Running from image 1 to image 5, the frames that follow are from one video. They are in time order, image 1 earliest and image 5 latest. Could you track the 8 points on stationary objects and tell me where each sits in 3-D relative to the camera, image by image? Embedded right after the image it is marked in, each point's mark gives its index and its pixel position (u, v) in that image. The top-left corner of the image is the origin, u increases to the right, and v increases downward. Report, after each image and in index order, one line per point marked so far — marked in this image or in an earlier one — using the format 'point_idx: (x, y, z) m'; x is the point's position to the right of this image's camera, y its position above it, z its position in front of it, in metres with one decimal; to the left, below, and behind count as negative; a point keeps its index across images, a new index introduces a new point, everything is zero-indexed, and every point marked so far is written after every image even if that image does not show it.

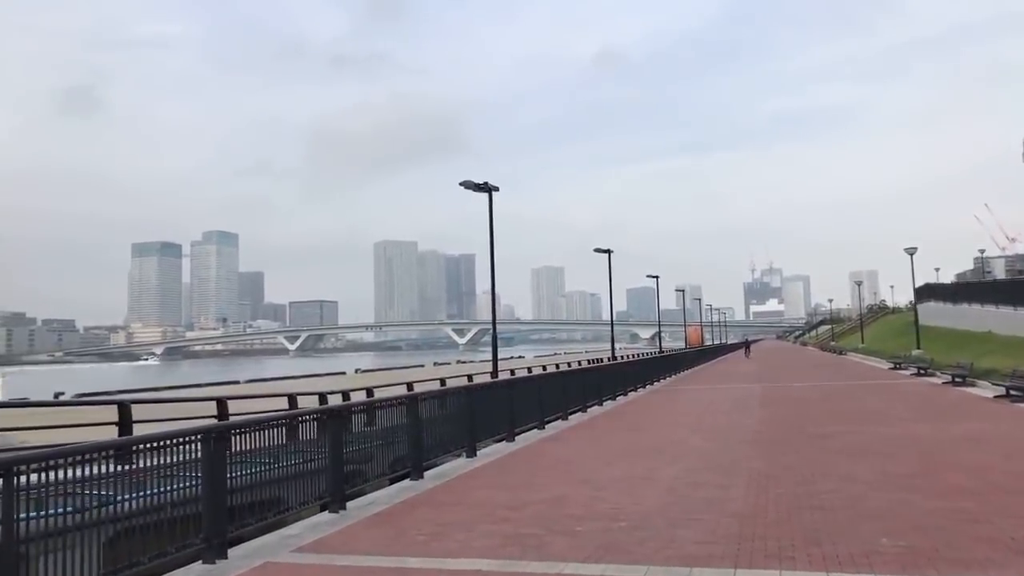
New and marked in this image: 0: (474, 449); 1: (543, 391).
0: (-0.6, -2.8, +14.8) m
1: (+0.7, -2.3, +18.9) m
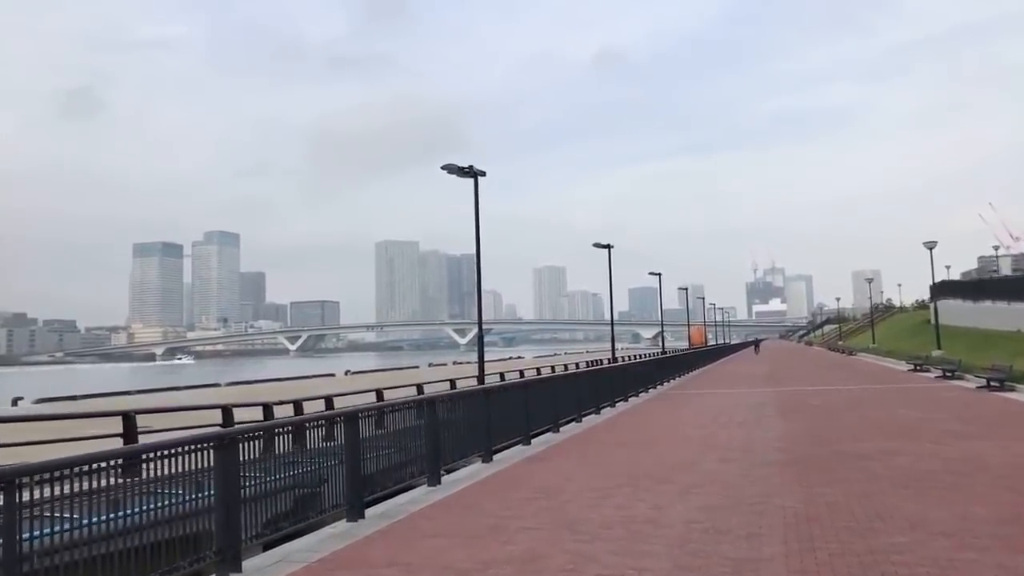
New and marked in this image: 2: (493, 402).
0: (-1.0, -2.7, +12.4) m
1: (+0.4, -2.2, +16.4) m
2: (-0.3, -2.0, +14.4) m
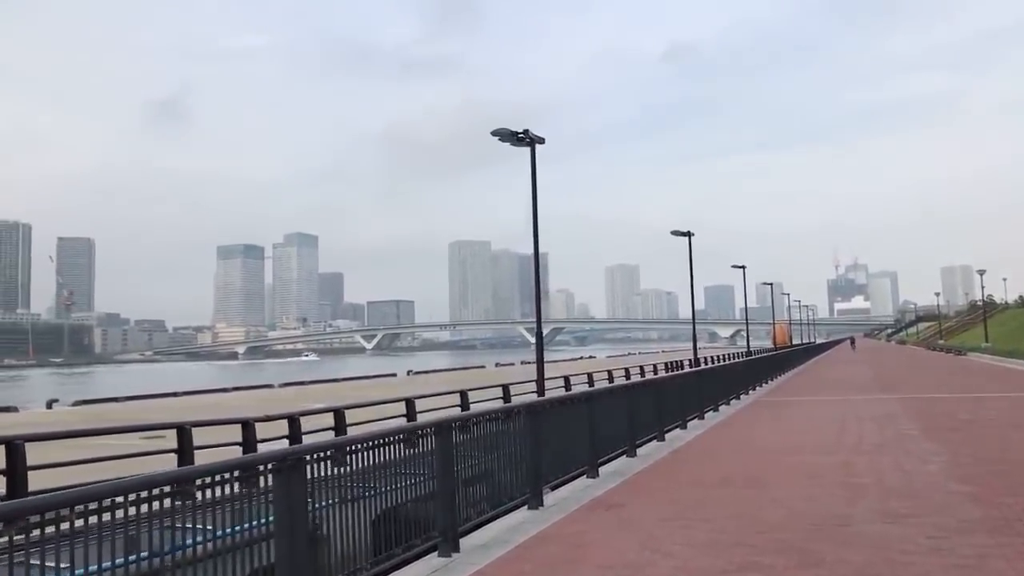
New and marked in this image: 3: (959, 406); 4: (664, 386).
0: (-0.4, -2.4, +8.7) m
1: (+1.3, -1.9, +12.5) m
2: (+0.4, -1.7, +10.6) m
3: (+10.1, -2.7, +19.0) m
4: (+3.1, -2.0, +17.0) m
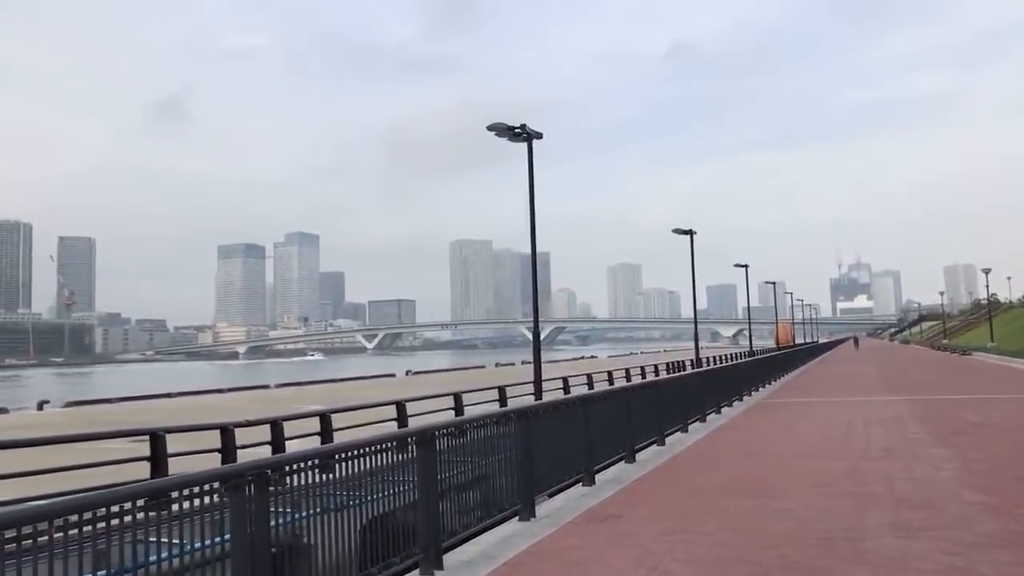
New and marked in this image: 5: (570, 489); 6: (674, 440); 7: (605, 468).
0: (+0.3, -2.5, +10.1) m
1: (+2.0, -2.0, +13.9) m
2: (+1.2, -1.8, +12.0) m
3: (+10.9, -2.8, +20.4) m
4: (+3.8, -2.1, +18.4) m
5: (+0.8, -2.7, +11.0) m
6: (+3.1, -2.9, +16.2) m
7: (+1.4, -2.7, +12.5) m
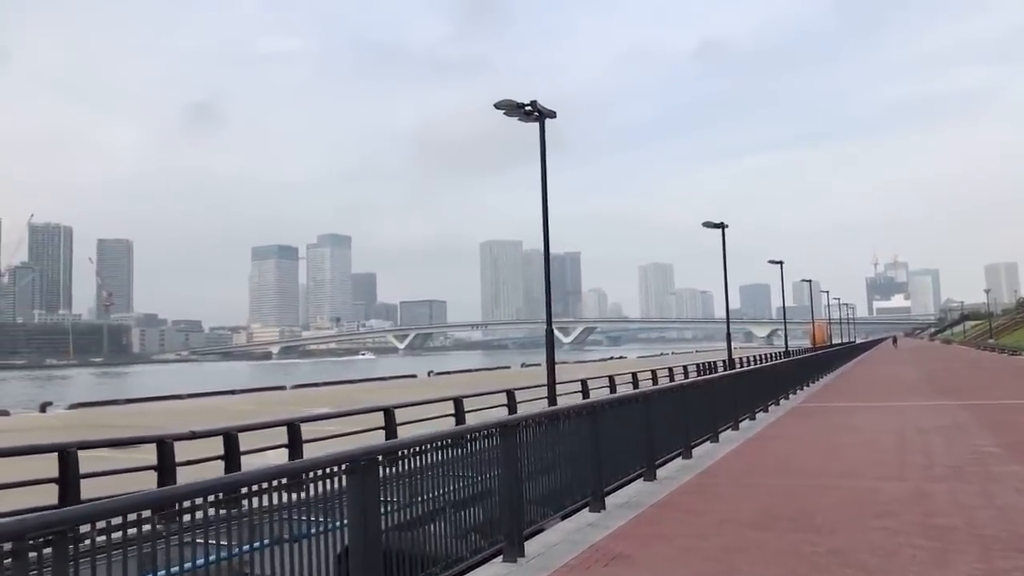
0: (+0.2, -2.4, +8.4) m
1: (+2.1, -1.8, +12.2) m
2: (+1.1, -1.6, +10.3) m
3: (+11.1, -2.6, +18.4) m
4: (+4.0, -1.9, +16.6) m
5: (+0.7, -2.5, +9.3) m
6: (+3.3, -2.8, +14.4) m
7: (+1.4, -2.5, +10.7) m
